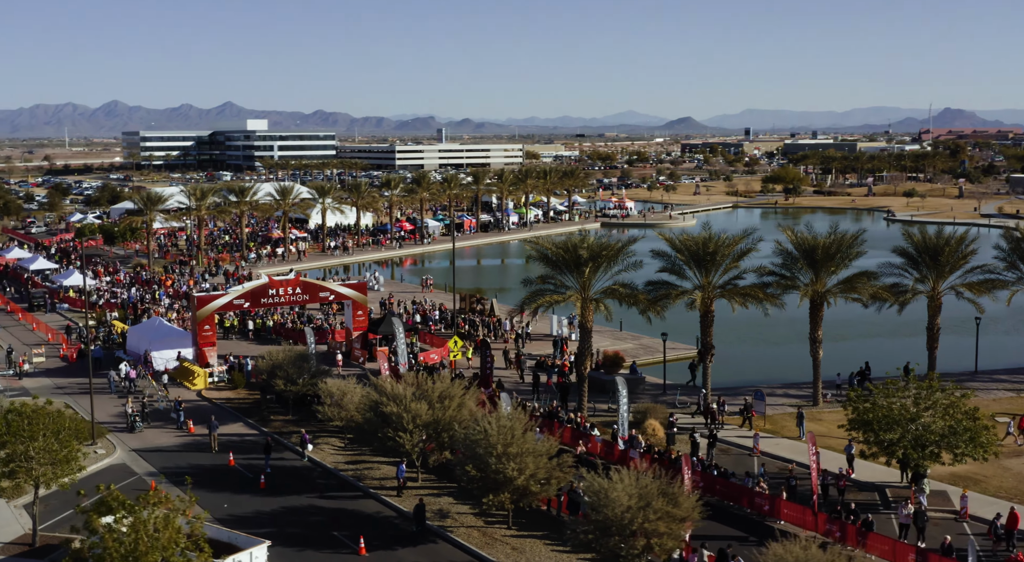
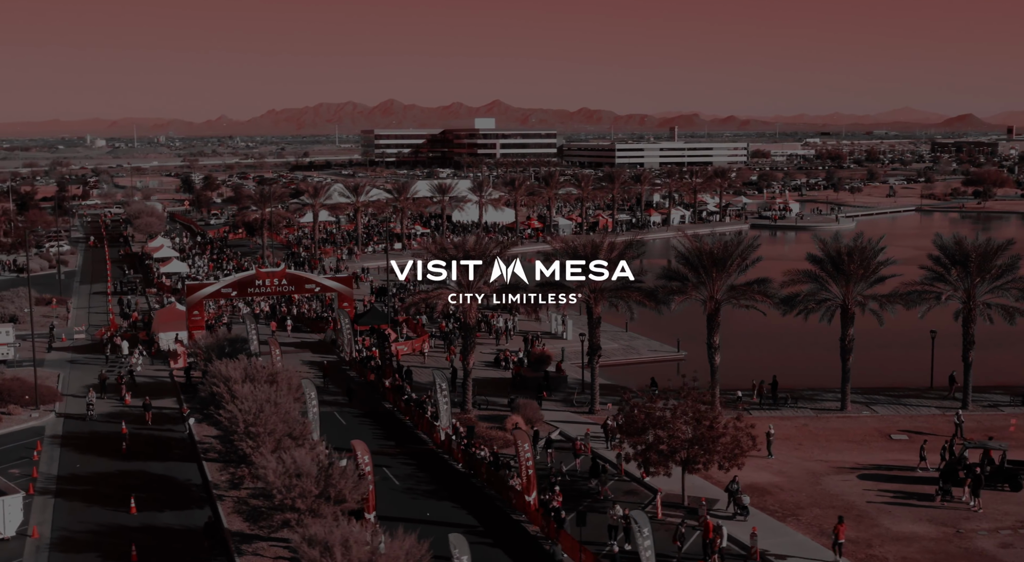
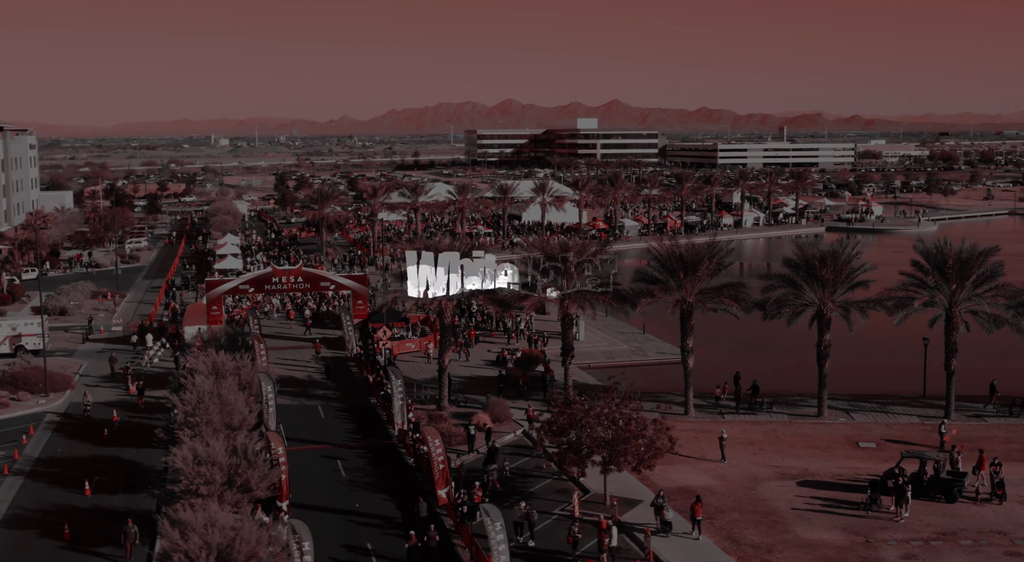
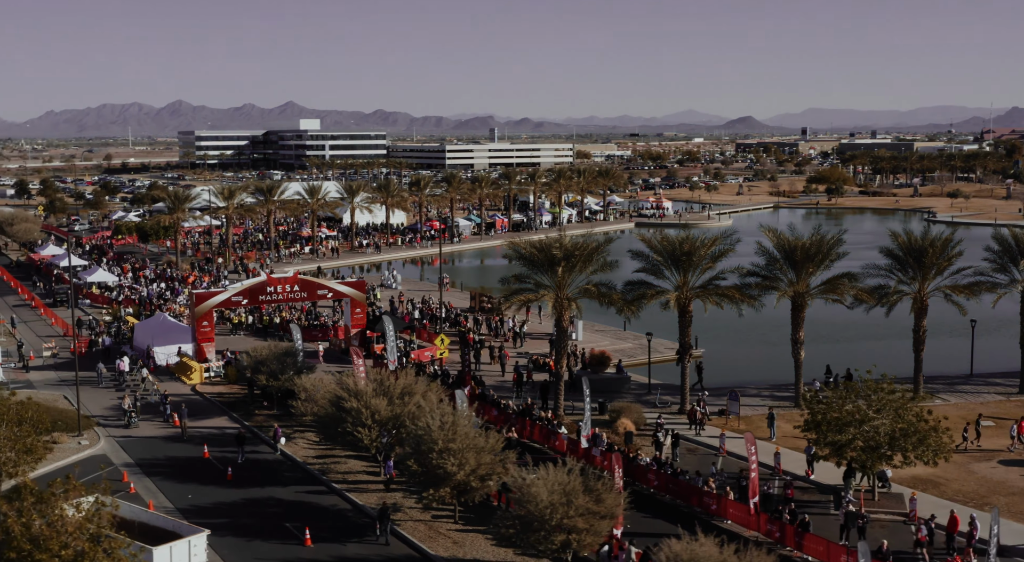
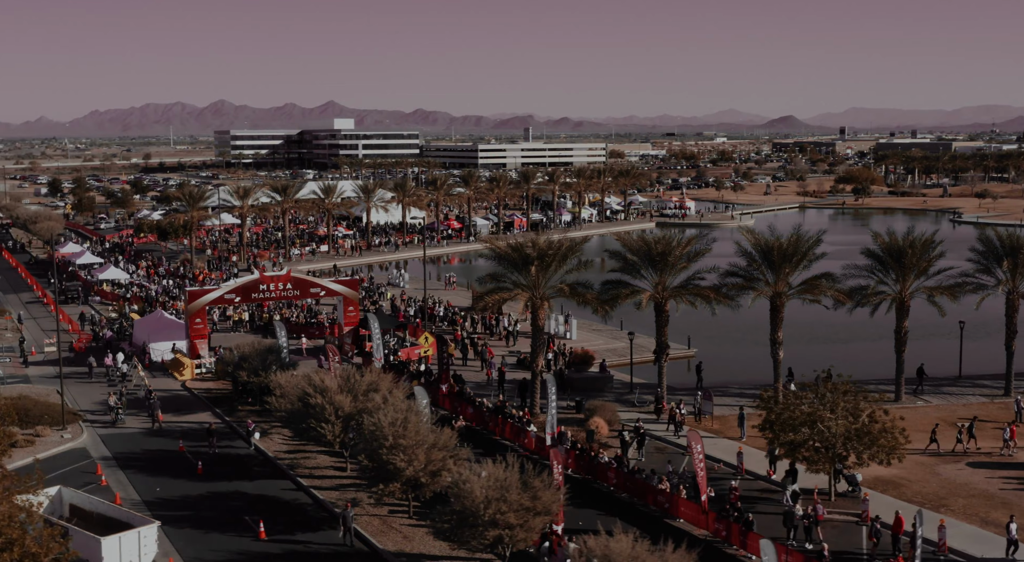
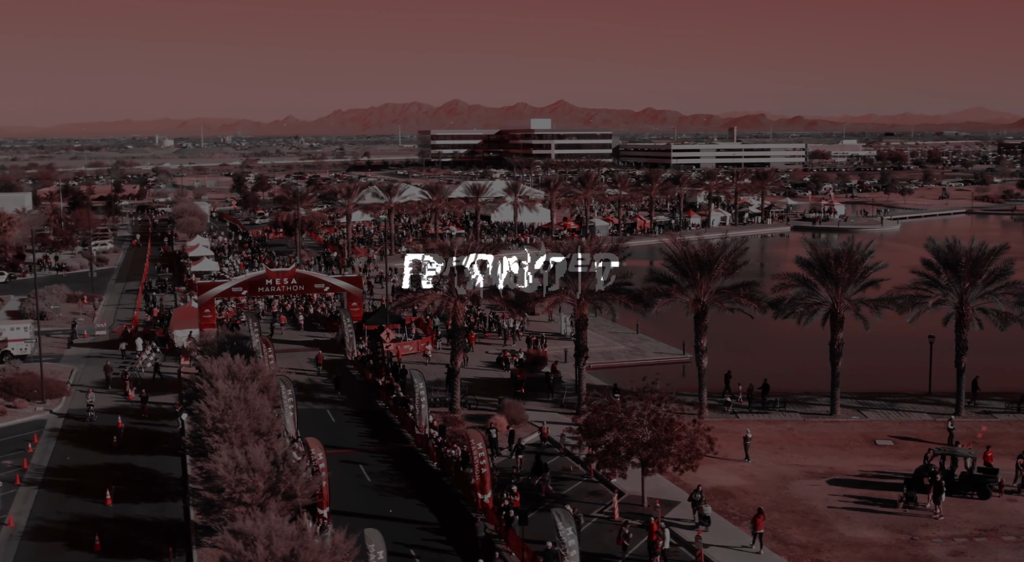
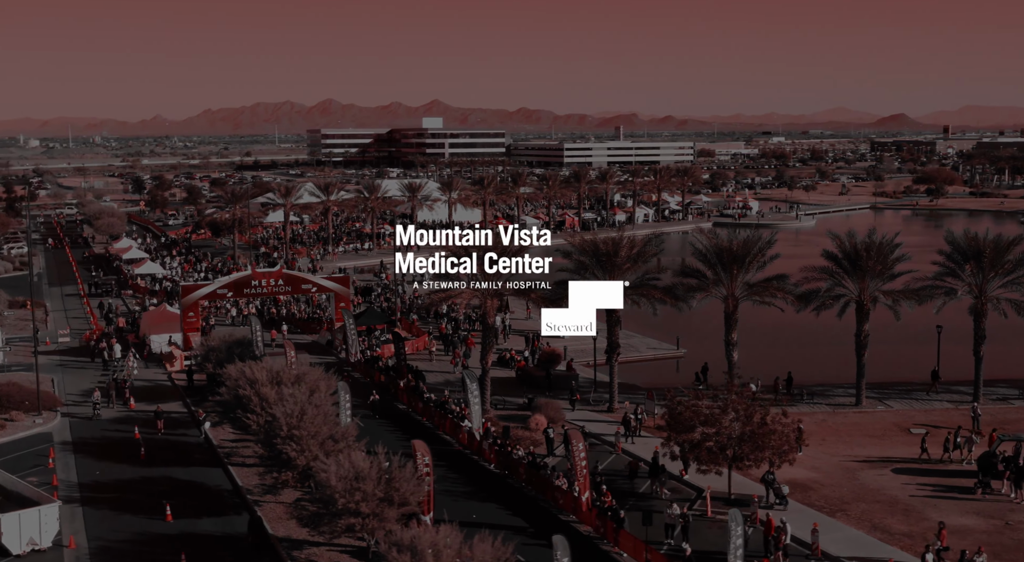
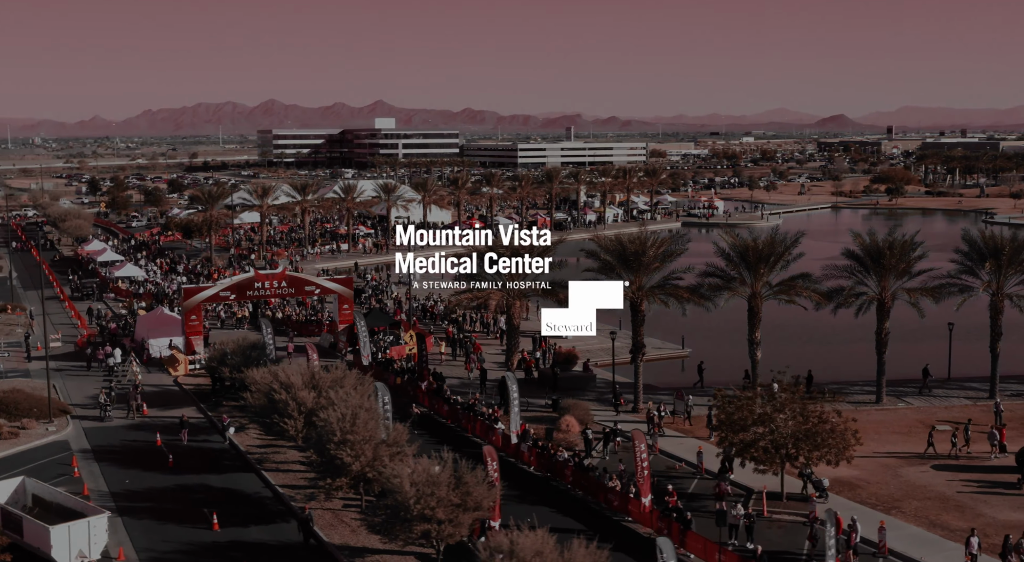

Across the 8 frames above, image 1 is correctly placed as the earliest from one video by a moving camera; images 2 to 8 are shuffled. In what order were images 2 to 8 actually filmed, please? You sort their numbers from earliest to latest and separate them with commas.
4, 5, 8, 7, 2, 6, 3
